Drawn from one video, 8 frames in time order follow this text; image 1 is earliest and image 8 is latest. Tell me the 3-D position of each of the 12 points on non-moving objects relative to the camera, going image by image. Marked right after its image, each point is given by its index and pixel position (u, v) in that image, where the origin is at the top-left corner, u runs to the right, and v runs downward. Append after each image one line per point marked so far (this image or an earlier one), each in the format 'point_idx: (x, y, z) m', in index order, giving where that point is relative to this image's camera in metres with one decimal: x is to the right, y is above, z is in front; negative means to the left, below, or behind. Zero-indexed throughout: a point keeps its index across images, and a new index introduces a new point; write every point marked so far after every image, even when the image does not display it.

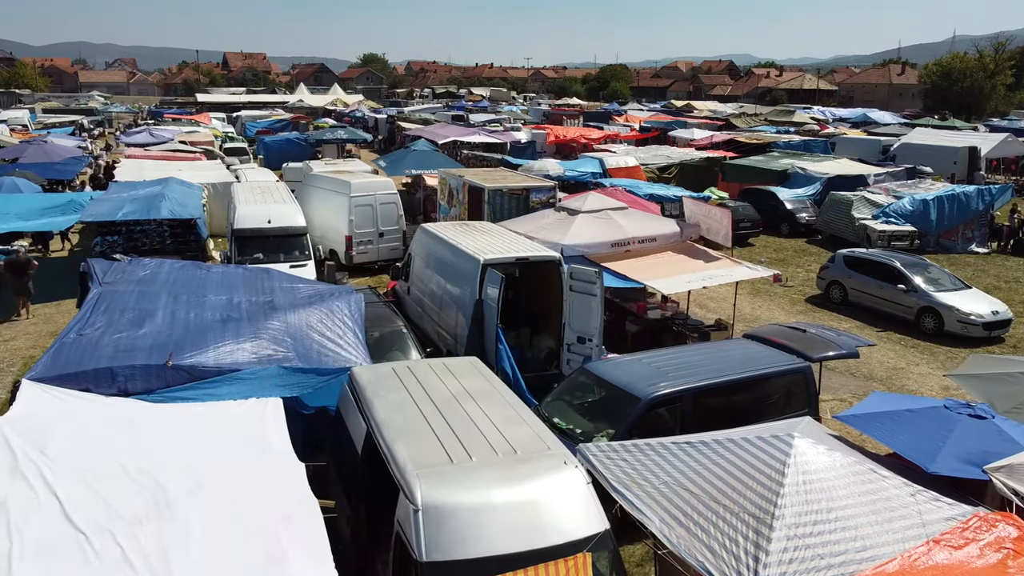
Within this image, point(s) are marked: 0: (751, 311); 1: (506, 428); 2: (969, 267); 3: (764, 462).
0: (+4.1, -0.4, +14.1) m
1: (-0.1, -1.0, +5.5) m
2: (+9.5, +0.4, +17.1) m
3: (+1.5, -1.1, +5.0) m
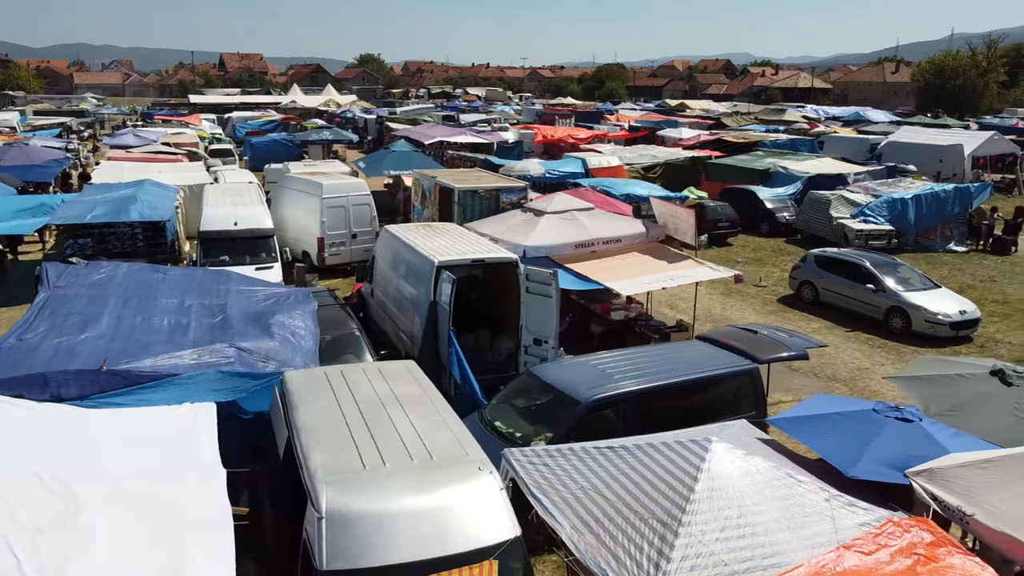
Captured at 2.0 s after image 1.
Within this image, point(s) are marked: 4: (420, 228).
0: (+3.6, -0.4, +14.1) m
1: (-0.6, -1.0, +5.5) m
2: (+9.0, +0.5, +17.0) m
3: (+1.0, -1.1, +4.9) m
4: (-1.3, +0.8, +11.5) m
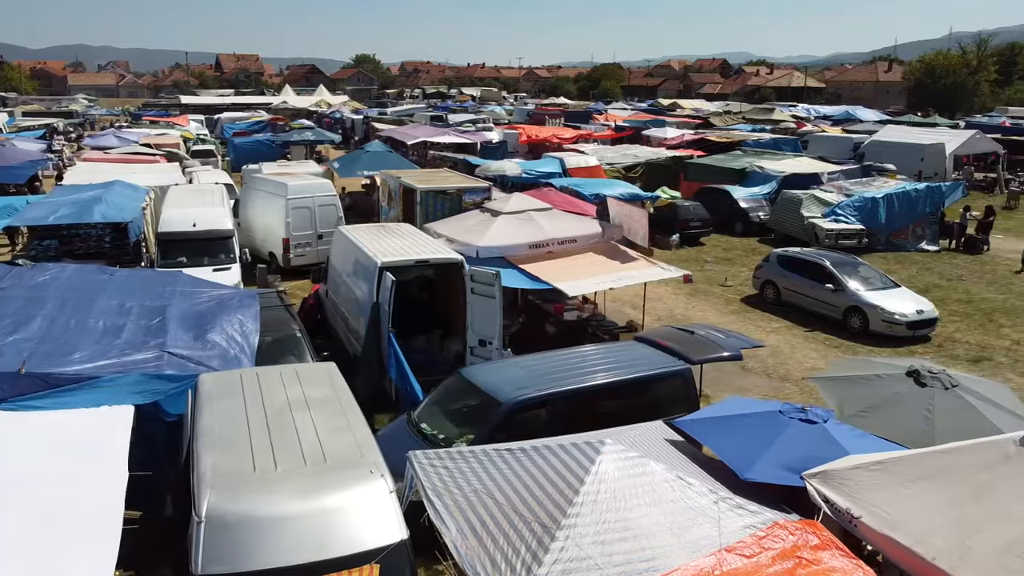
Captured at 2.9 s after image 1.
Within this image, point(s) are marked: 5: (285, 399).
0: (+2.9, -0.4, +14.0) m
1: (-1.2, -1.0, +5.4) m
2: (+8.3, +0.5, +17.0) m
3: (+0.3, -1.1, +4.9) m
4: (-2.0, +0.8, +11.5) m
5: (-1.7, -0.8, +6.0) m
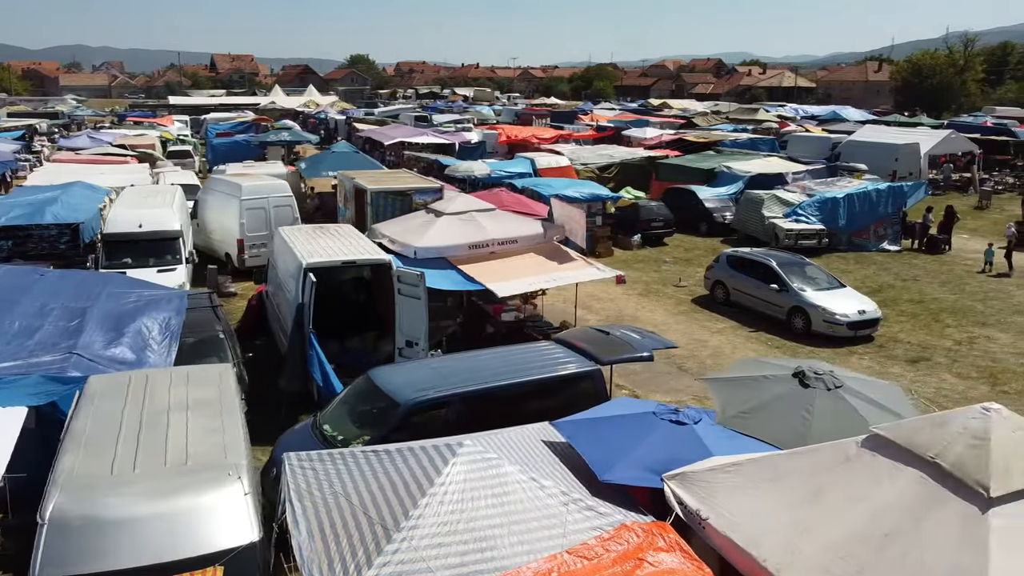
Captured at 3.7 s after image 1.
0: (+2.1, -0.4, +14.0) m
1: (-2.1, -1.0, +5.4) m
2: (+7.5, +0.5, +17.0) m
3: (-0.5, -1.1, +4.9) m
4: (-2.8, +0.8, +11.5) m
5: (-2.5, -0.8, +6.0) m
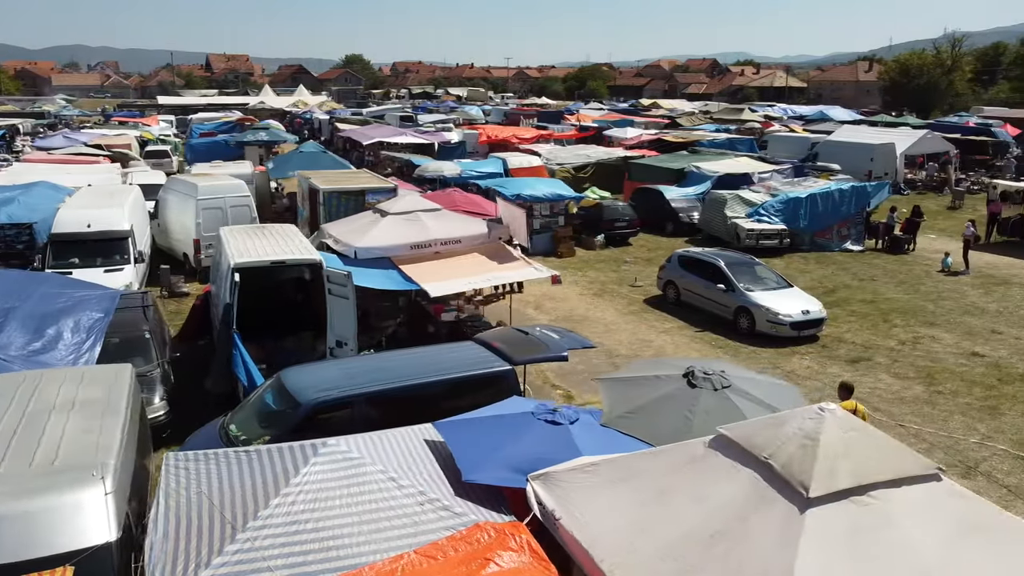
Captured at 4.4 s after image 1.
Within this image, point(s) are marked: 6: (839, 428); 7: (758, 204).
0: (+1.2, -0.4, +14.0) m
1: (-2.9, -1.0, +5.4) m
2: (+6.6, +0.5, +17.0) m
3: (-1.4, -1.1, +4.9) m
4: (-3.7, +0.8, +11.5) m
5: (-3.4, -0.8, +6.0) m
6: (+1.6, -0.7, +4.0) m
7: (+5.6, +1.9, +18.5) m
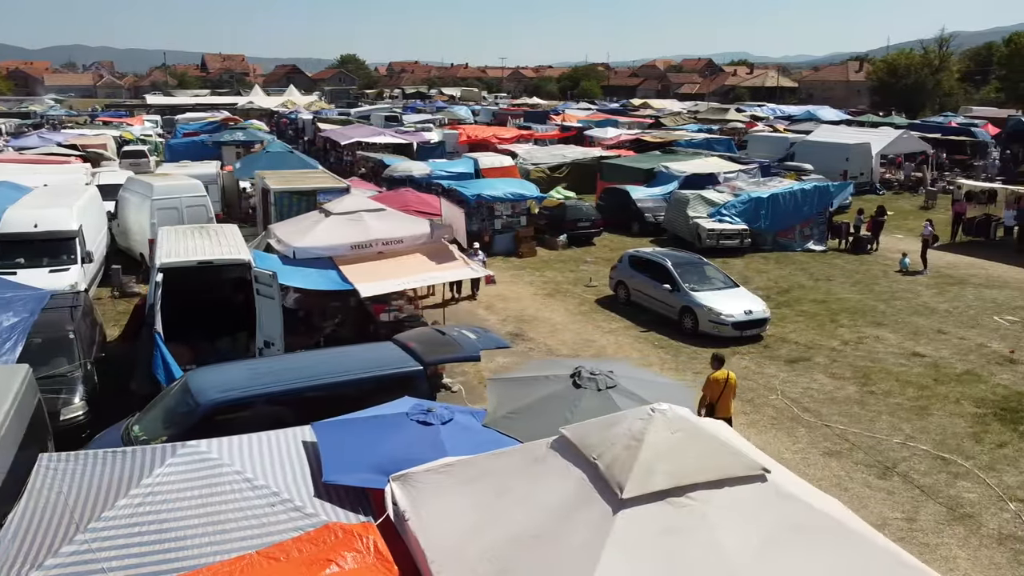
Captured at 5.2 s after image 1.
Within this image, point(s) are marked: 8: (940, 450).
0: (+0.4, -0.4, +14.0) m
1: (-3.8, -1.0, +5.4) m
2: (+5.8, +0.5, +17.0) m
3: (-2.2, -1.1, +4.9) m
4: (-4.5, +0.8, +11.4) m
5: (-4.2, -0.8, +6.0) m
6: (+0.7, -0.7, +4.0) m
7: (+4.7, +1.9, +18.5) m
8: (+4.6, -1.7, +8.8) m
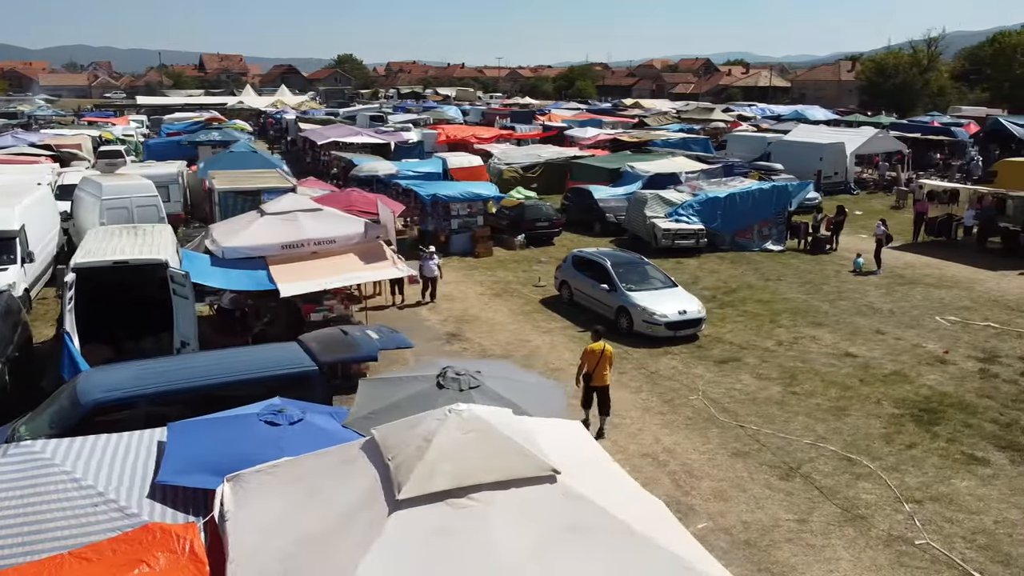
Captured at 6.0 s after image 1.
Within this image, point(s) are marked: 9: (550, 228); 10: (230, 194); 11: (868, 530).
0: (-0.6, -0.4, +14.0) m
1: (-4.8, -1.0, +5.4) m
2: (+4.8, +0.5, +16.9) m
3: (-3.2, -1.1, +4.9) m
4: (-5.5, +0.8, +11.4) m
5: (-5.2, -0.8, +6.0) m
6: (-0.3, -0.7, +4.0) m
7: (+3.8, +1.9, +18.4) m
8: (+3.6, -1.7, +8.7) m
9: (+0.9, +1.4, +18.8) m
10: (-5.0, +1.7, +14.4) m
11: (+3.2, -2.2, +7.3) m
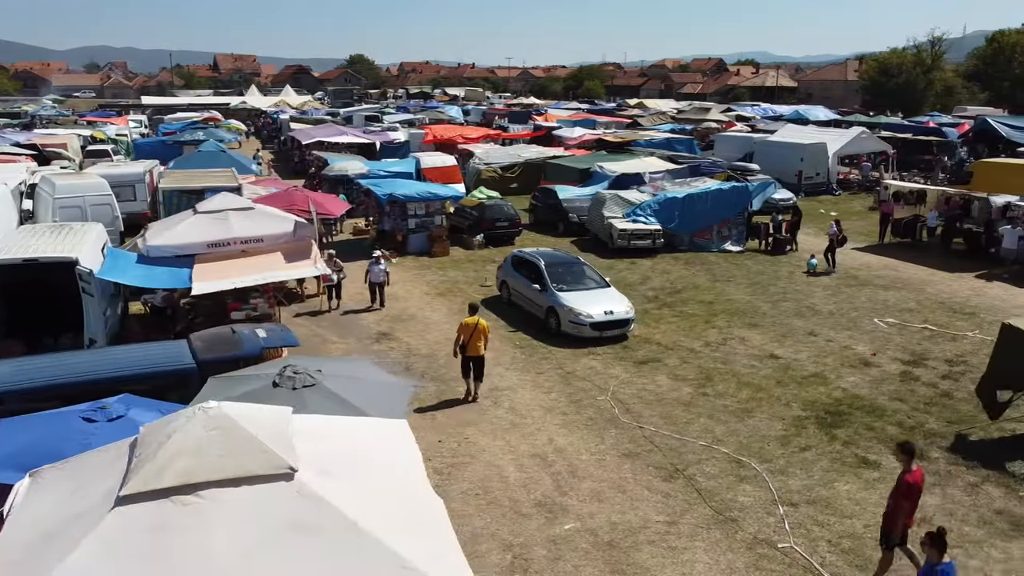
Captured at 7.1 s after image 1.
0: (-1.6, -0.4, +14.0) m
1: (-6.0, -1.0, +5.5) m
2: (+3.9, +0.5, +16.8) m
3: (-4.5, -1.1, +5.0) m
4: (-6.6, +0.9, +11.6) m
5: (-6.4, -0.8, +6.1) m
6: (-1.5, -0.7, +4.0) m
7: (+2.8, +1.9, +18.4) m
8: (+2.4, -1.7, +8.7) m
9: (-0.1, +1.4, +18.7) m
10: (-6.0, +1.7, +14.6) m
11: (+2.0, -2.2, +7.2) m
